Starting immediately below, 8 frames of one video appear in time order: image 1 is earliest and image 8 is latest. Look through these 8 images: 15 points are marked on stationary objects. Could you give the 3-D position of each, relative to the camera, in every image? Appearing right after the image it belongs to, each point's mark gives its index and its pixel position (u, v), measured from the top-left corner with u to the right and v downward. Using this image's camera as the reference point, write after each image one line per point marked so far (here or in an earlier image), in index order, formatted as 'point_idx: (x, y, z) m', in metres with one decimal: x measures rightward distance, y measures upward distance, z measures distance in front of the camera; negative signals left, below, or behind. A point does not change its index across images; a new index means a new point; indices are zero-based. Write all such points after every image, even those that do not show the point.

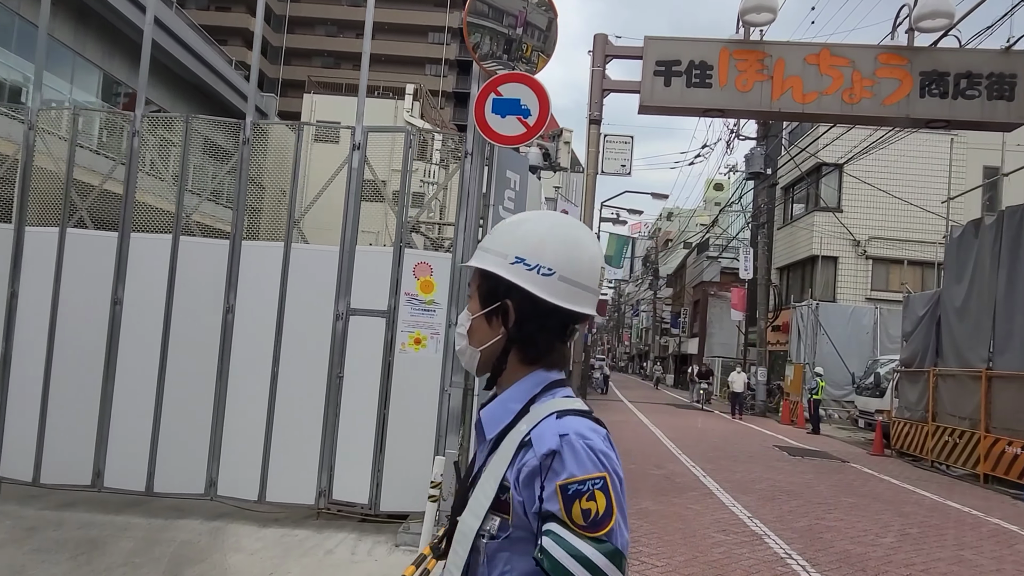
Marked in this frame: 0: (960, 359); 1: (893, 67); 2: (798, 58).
0: (+8.4, -1.3, +14.0) m
1: (+4.7, +2.5, +9.3) m
2: (+3.6, +2.7, +9.3) m
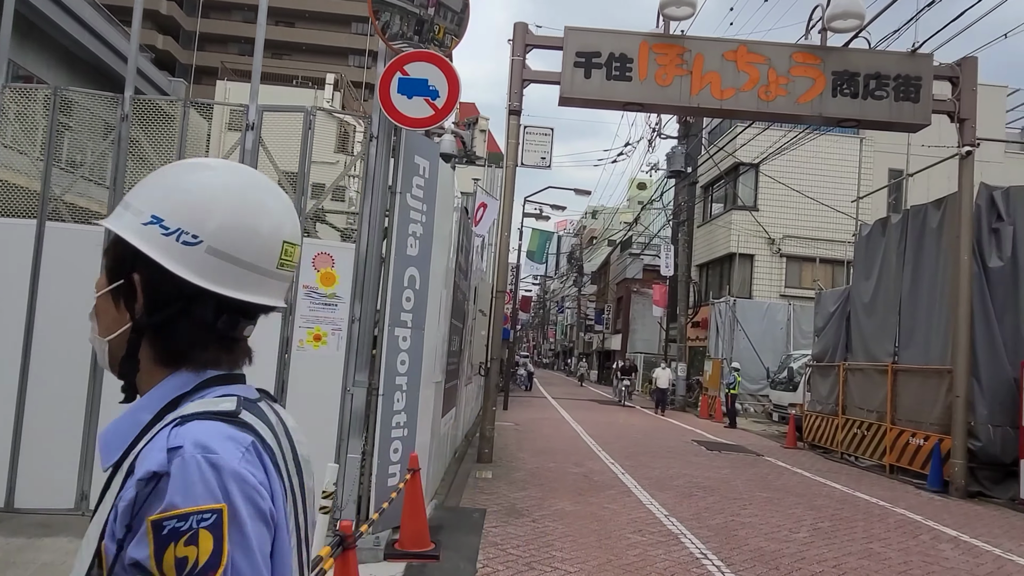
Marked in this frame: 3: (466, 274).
0: (+6.9, -1.2, +14.4) m
1: (+3.7, +2.6, +9.3) m
2: (+2.5, +2.7, +9.2) m
3: (-0.7, +0.2, +11.7) m
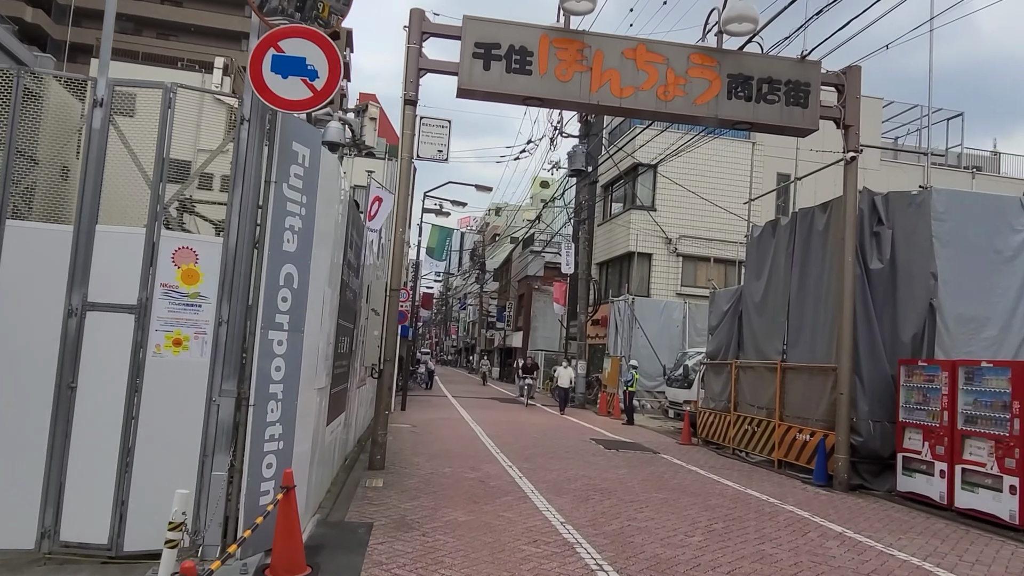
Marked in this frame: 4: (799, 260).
0: (+4.9, -1.2, +14.7) m
1: (+2.4, +2.6, +9.2) m
2: (+1.3, +2.7, +8.9) m
3: (-2.3, +0.3, +11.1) m
4: (+5.2, +0.5, +13.5) m
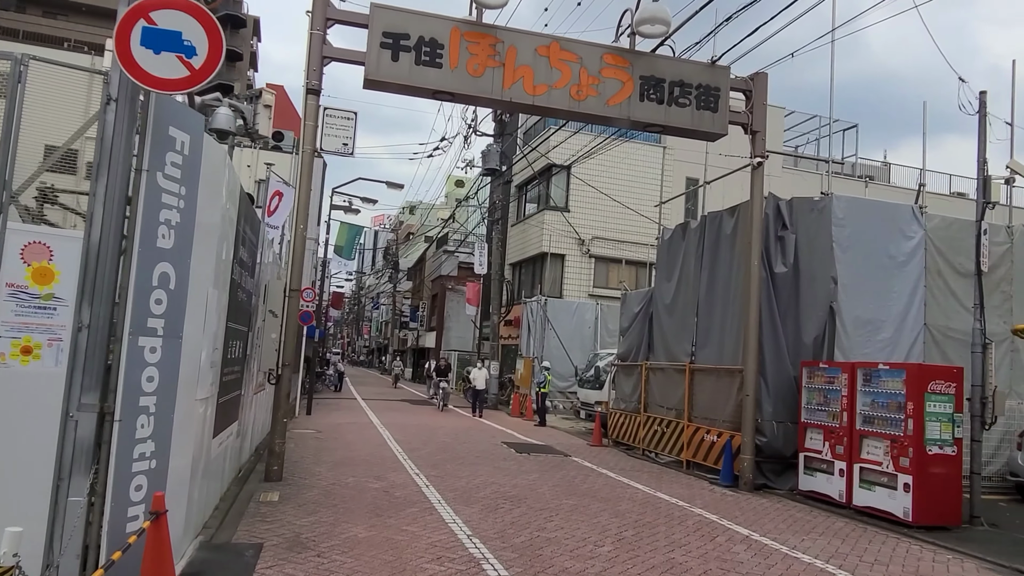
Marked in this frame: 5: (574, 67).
0: (+3.1, -1.3, +14.7) m
1: (+1.3, +2.6, +9.0) m
2: (+0.2, +2.7, +8.6) m
3: (-3.6, +0.2, +10.3) m
4: (+3.6, +0.4, +13.5) m
5: (+0.8, +2.5, +8.8) m
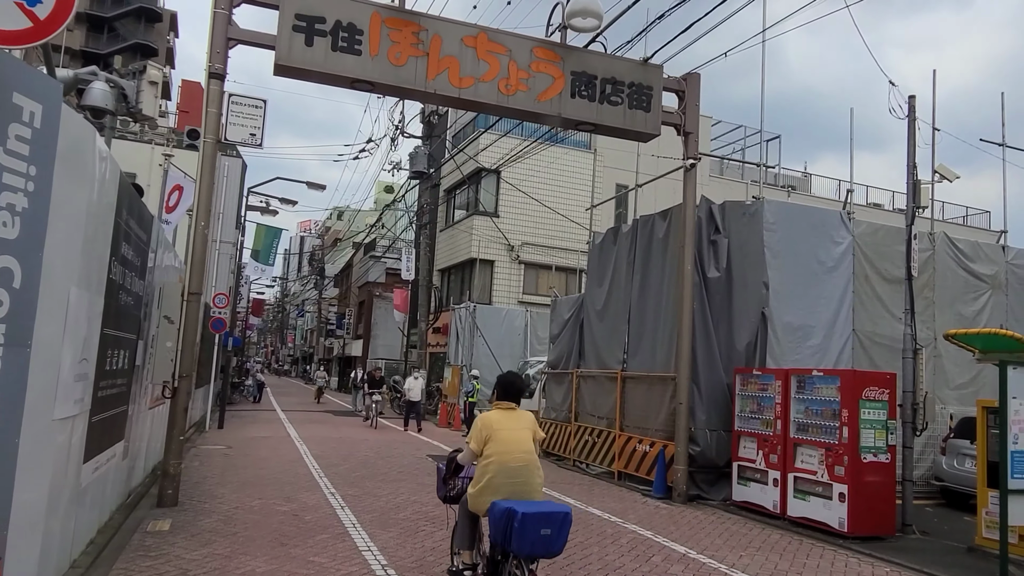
0: (+1.7, -1.4, +14.1) m
1: (+0.4, +2.5, +8.3) m
2: (-0.6, +2.7, +7.8) m
3: (-4.6, +0.2, +9.2) m
4: (+2.3, +0.4, +13.0) m
5: (-0.1, +2.5, +8.0) m
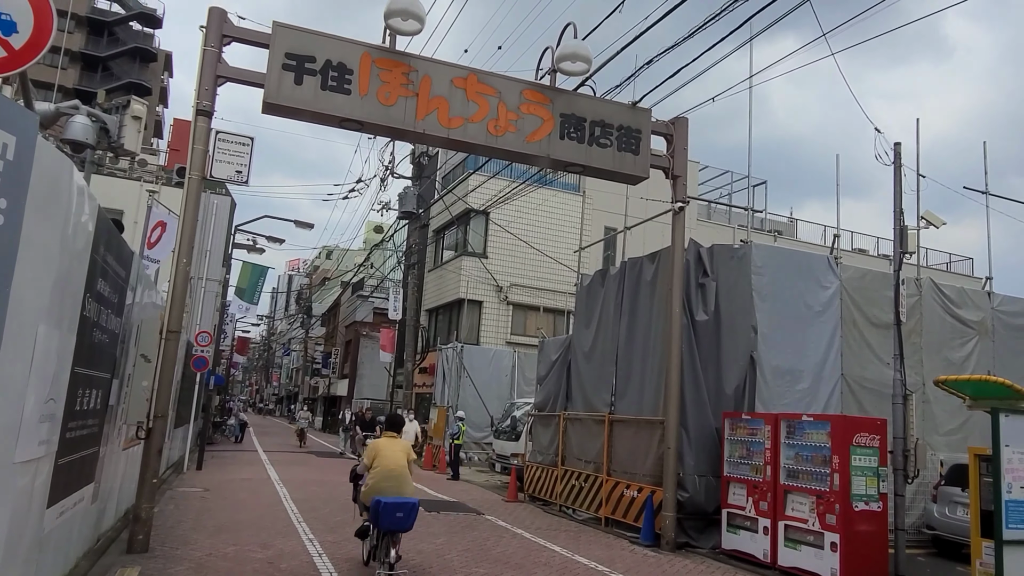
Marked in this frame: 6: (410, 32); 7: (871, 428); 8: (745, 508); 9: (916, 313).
0: (+1.4, -2.2, +13.9) m
1: (+0.3, +2.1, +8.3) m
2: (-0.8, +2.3, +7.8) m
3: (-4.7, -0.2, +8.9) m
4: (+2.0, -0.4, +12.9) m
5: (-0.2, +2.0, +8.0) m
6: (-1.0, +2.5, +7.3) m
7: (+3.9, -1.5, +8.0) m
8: (+2.9, -2.7, +9.0) m
9: (+6.3, -0.4, +11.5) m
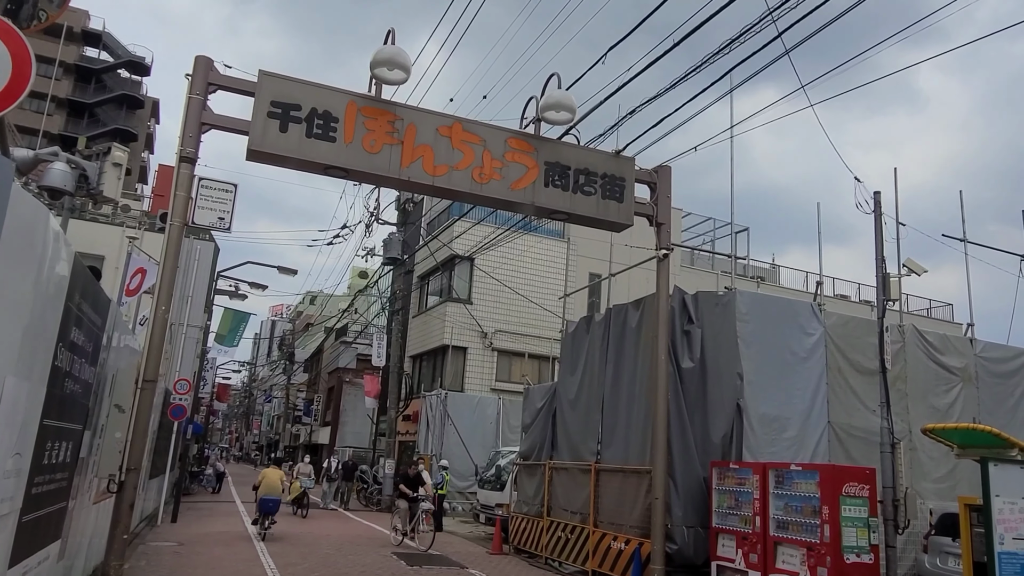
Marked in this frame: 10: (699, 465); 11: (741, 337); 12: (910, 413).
0: (+1.1, -3.0, +13.7) m
1: (+0.1, +1.5, +8.3) m
2: (-0.9, +1.8, +7.8) m
3: (-4.9, -0.8, +8.7) m
4: (+1.8, -1.2, +12.8) m
5: (-0.4, +1.5, +8.0) m
6: (-1.2, +2.0, +7.3) m
7: (+3.7, -2.0, +7.9) m
8: (+2.7, -3.3, +8.8) m
9: (+6.1, -1.1, +11.5) m
10: (+2.6, -2.4, +10.1) m
11: (+3.1, -0.7, +10.0) m
12: (+6.2, -1.9, +11.5) m
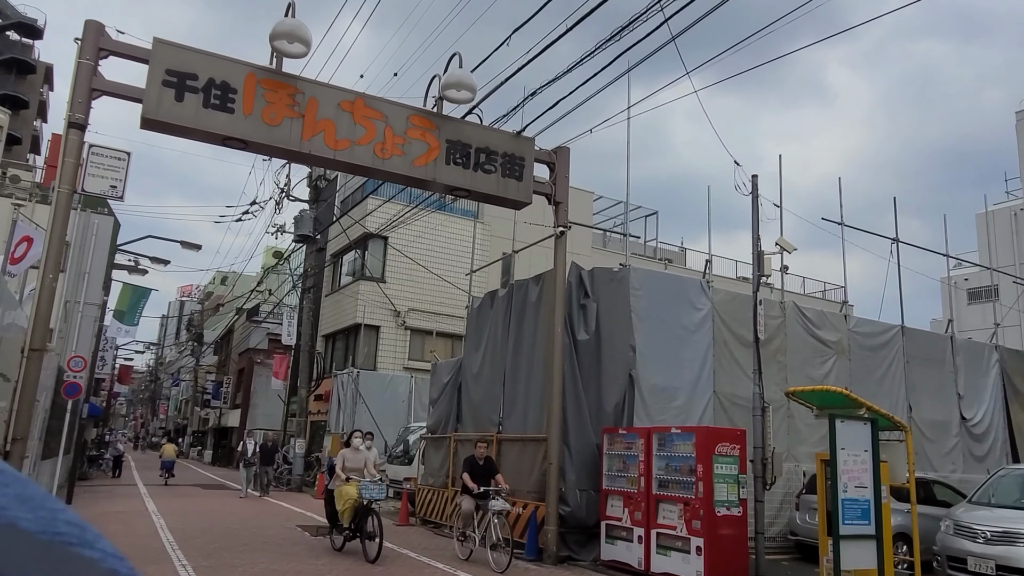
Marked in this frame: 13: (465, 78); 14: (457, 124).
0: (-0.8, -2.6, +14.2) m
1: (-1.2, +1.9, +8.7) m
2: (-2.1, +2.1, +8.1) m
3: (-6.2, -0.4, +8.6) m
4: (0.0, -0.7, +13.4) m
5: (-1.6, +1.9, +8.3) m
6: (-2.3, +2.4, +7.6) m
7: (+2.4, -1.7, +8.7) m
8: (+1.3, -2.9, +9.5) m
9: (+4.4, -0.7, +12.6) m
10: (+1.1, -2.0, +10.8) m
11: (+1.7, -0.3, +10.7) m
12: (+4.5, -1.5, +12.6) m
13: (-0.7, +2.6, +9.2) m
14: (-0.8, +2.0, +8.8) m
